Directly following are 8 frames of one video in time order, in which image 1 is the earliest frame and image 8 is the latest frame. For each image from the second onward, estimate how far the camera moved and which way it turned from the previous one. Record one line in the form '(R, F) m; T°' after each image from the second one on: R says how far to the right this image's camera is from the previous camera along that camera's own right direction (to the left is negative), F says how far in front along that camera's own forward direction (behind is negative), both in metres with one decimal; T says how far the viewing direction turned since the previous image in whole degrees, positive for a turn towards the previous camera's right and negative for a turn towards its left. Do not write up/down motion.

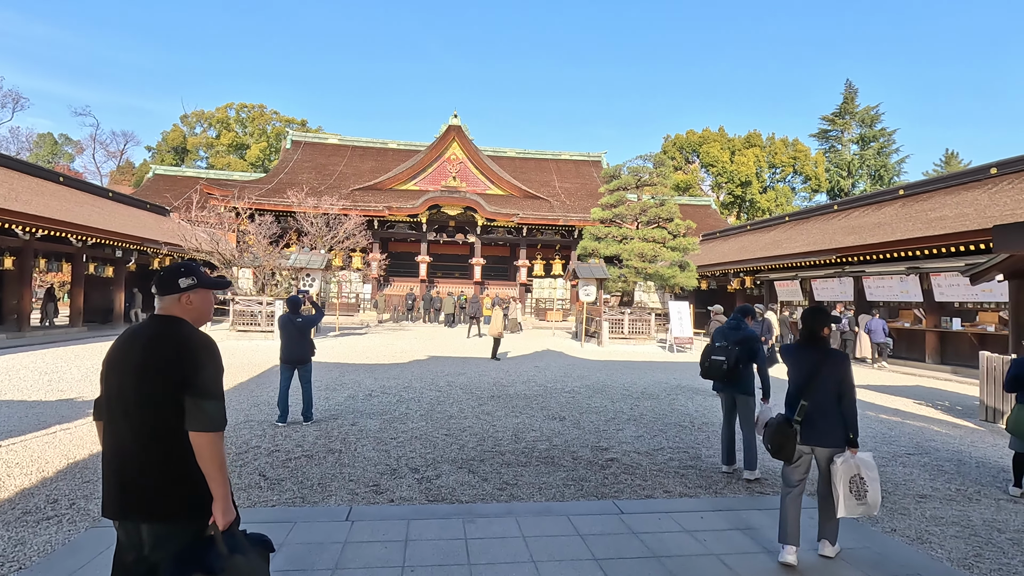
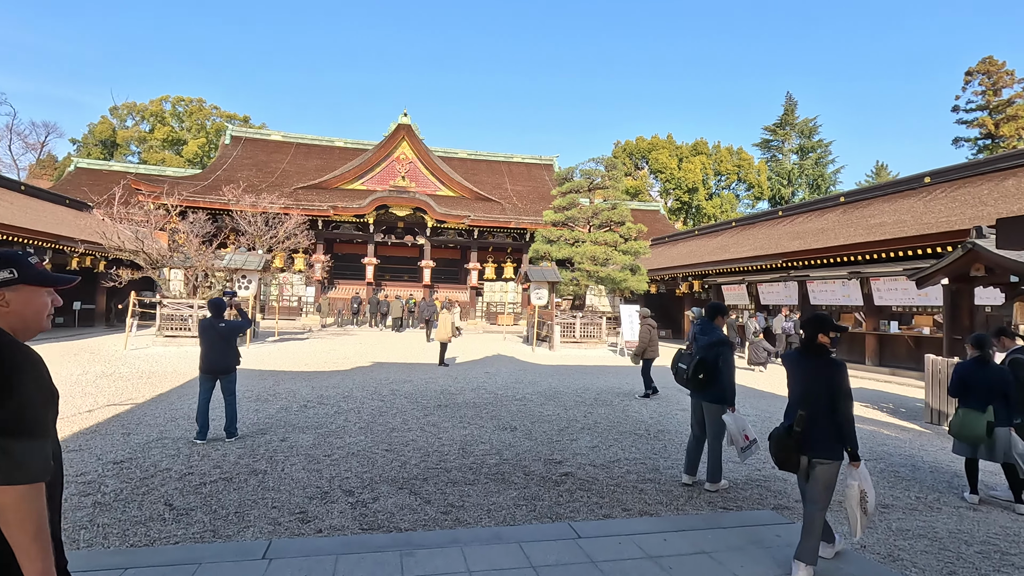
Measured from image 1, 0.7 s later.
(0.0, +0.4) m; +5°
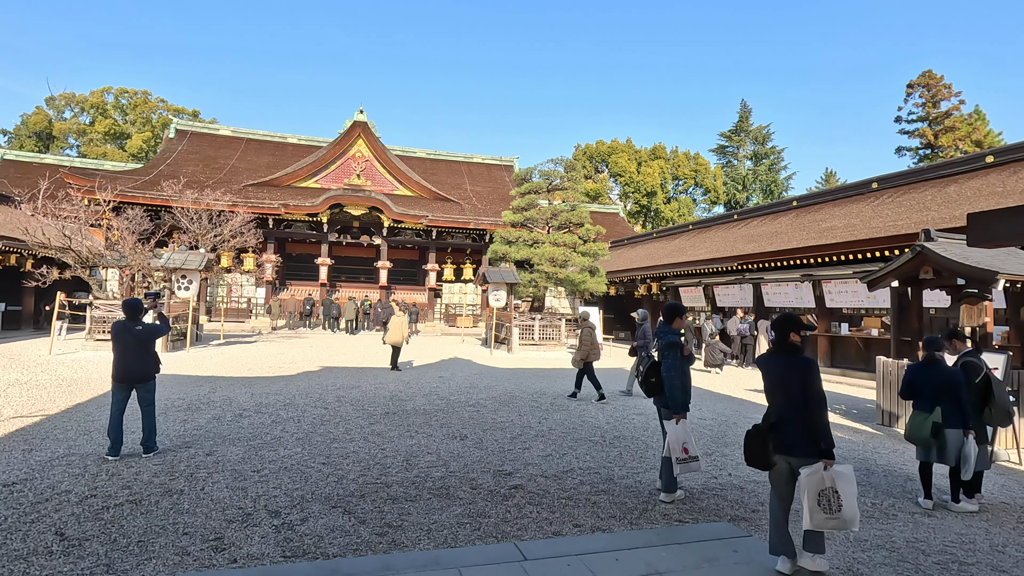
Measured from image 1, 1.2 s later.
(+0.1, +0.3) m; +4°
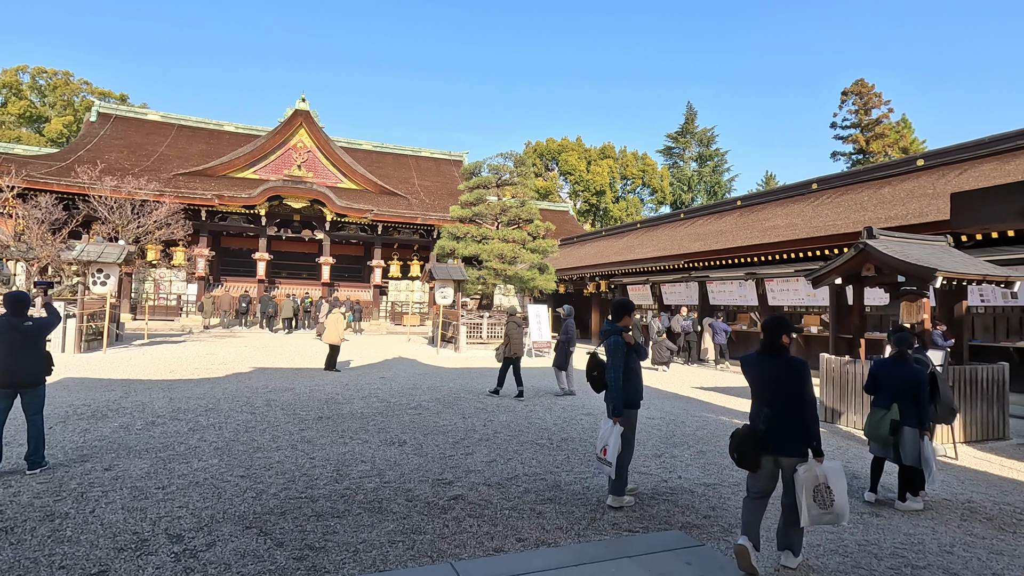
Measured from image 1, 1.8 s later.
(+0.1, +0.3) m; +5°
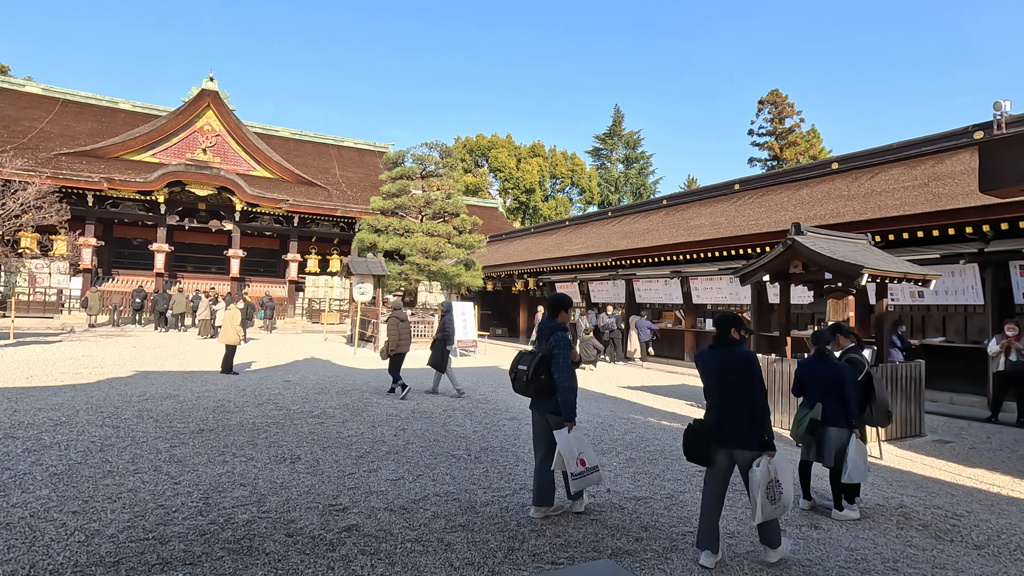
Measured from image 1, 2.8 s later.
(+0.1, +0.5) m; +7°
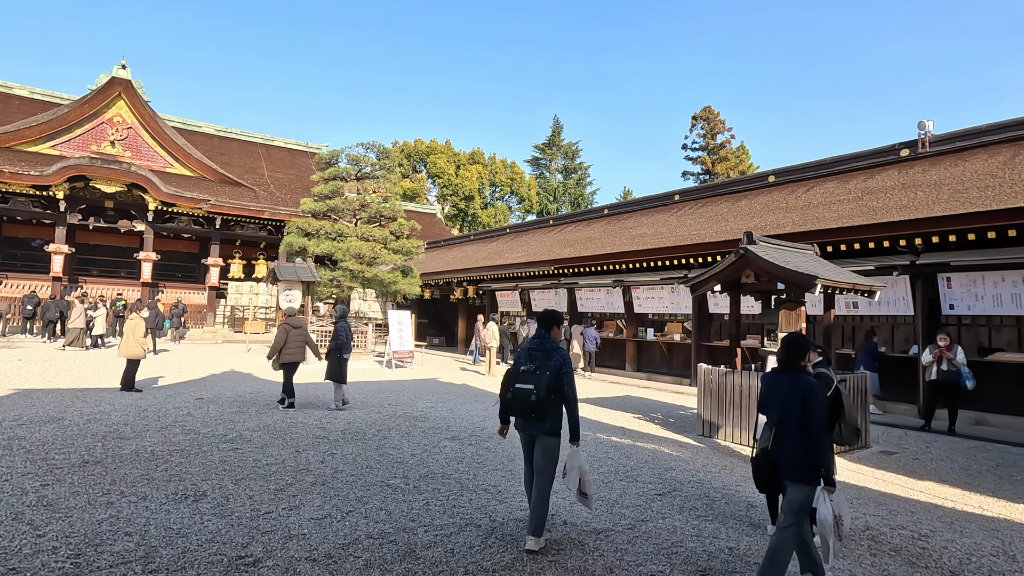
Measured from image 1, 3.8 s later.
(-0.1, +0.5) m; +6°
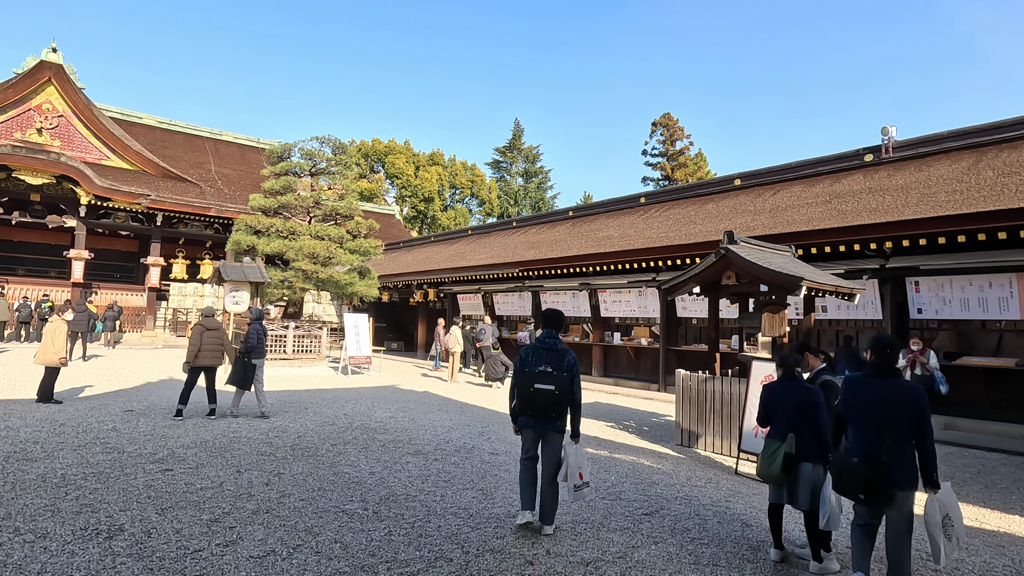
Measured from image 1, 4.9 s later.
(-0.1, +0.4) m; +4°
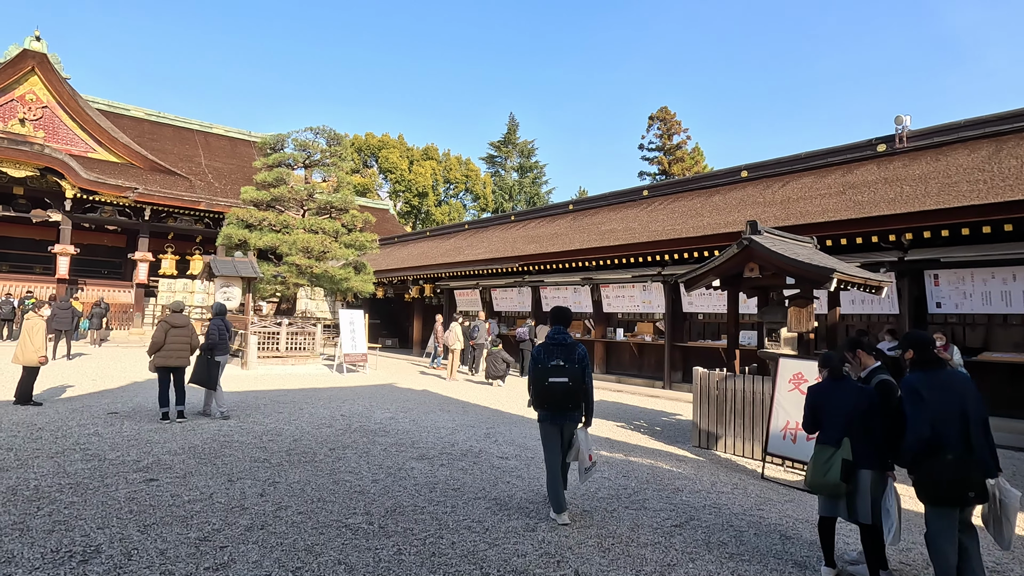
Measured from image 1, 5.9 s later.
(-0.2, +0.3) m; +1°
